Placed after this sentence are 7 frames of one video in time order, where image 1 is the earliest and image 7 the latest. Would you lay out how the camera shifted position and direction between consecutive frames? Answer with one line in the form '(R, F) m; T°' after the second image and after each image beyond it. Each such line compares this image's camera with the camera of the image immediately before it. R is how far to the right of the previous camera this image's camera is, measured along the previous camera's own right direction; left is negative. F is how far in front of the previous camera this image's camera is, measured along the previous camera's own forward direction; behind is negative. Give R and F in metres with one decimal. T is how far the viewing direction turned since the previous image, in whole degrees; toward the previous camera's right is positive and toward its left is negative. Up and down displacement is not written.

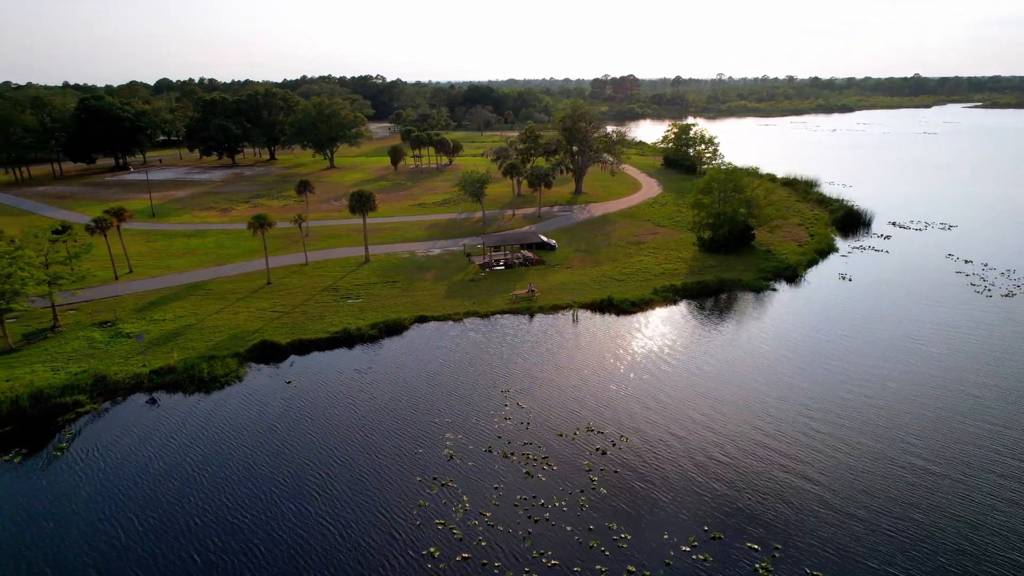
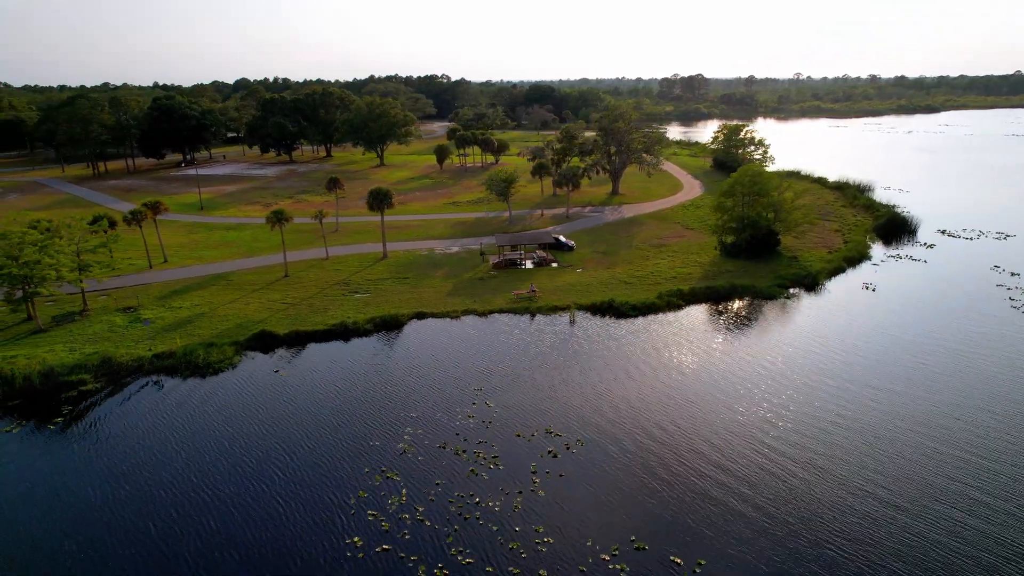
(+3.6, +0.1) m; -6°
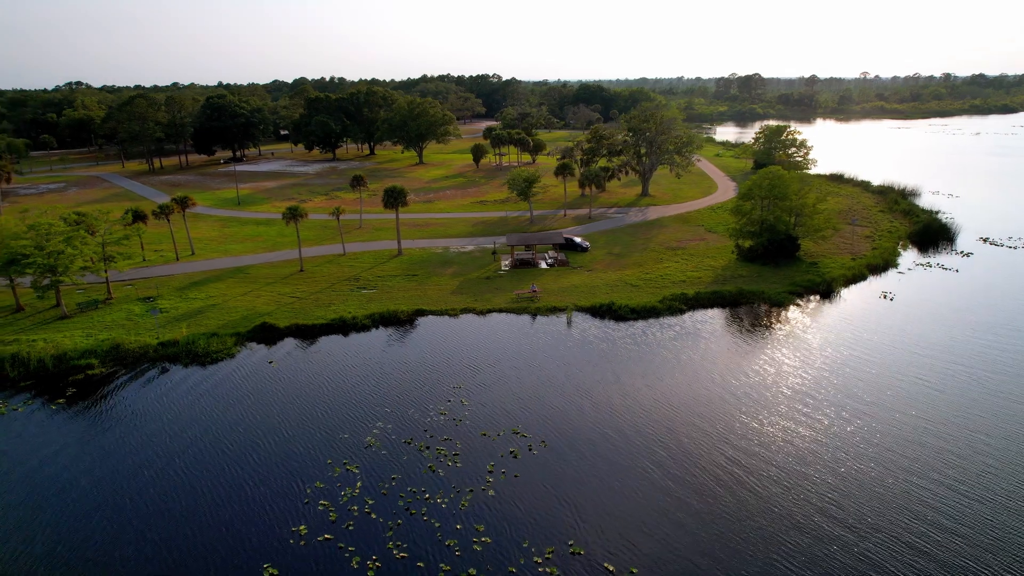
(+2.9, 0.0) m; -5°
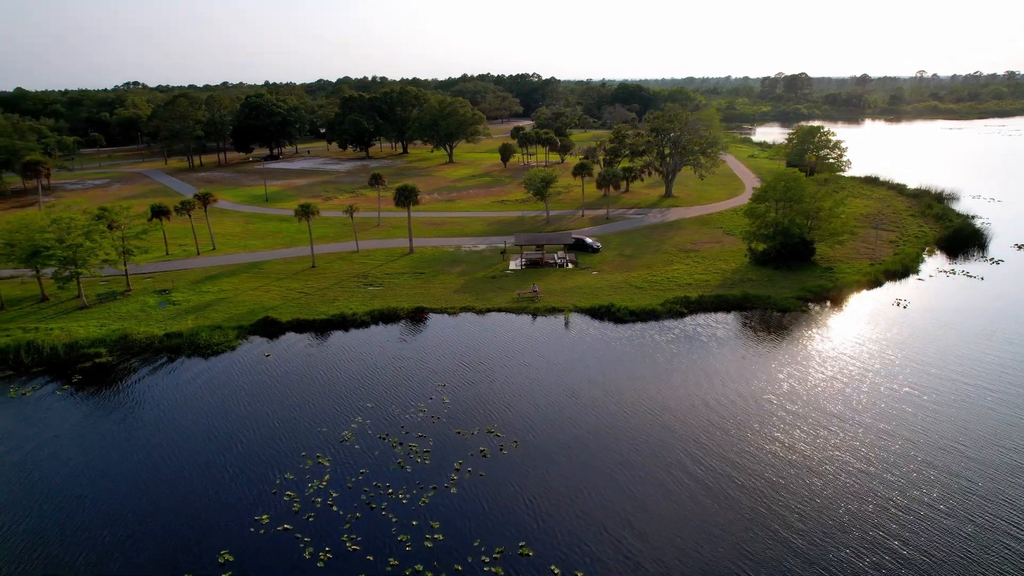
(+2.2, 0.0) m; -4°
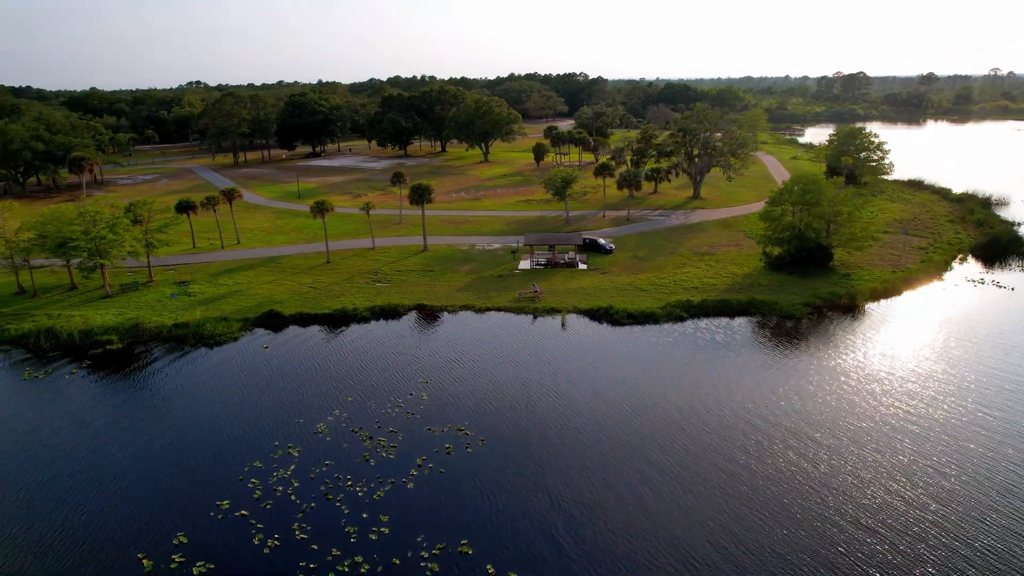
(+2.6, 0.0) m; -4°
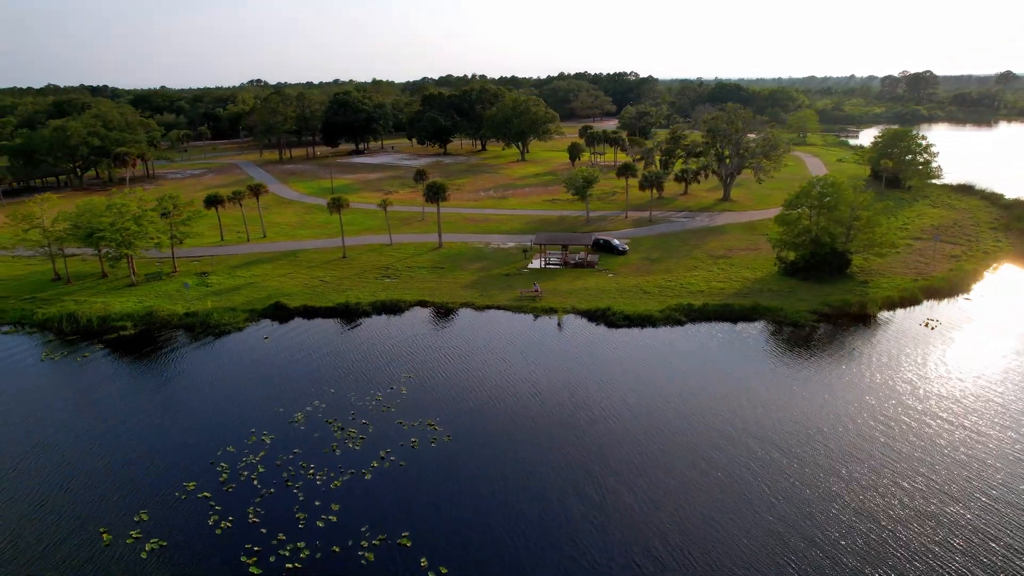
(+2.7, 0.0) m; -4°
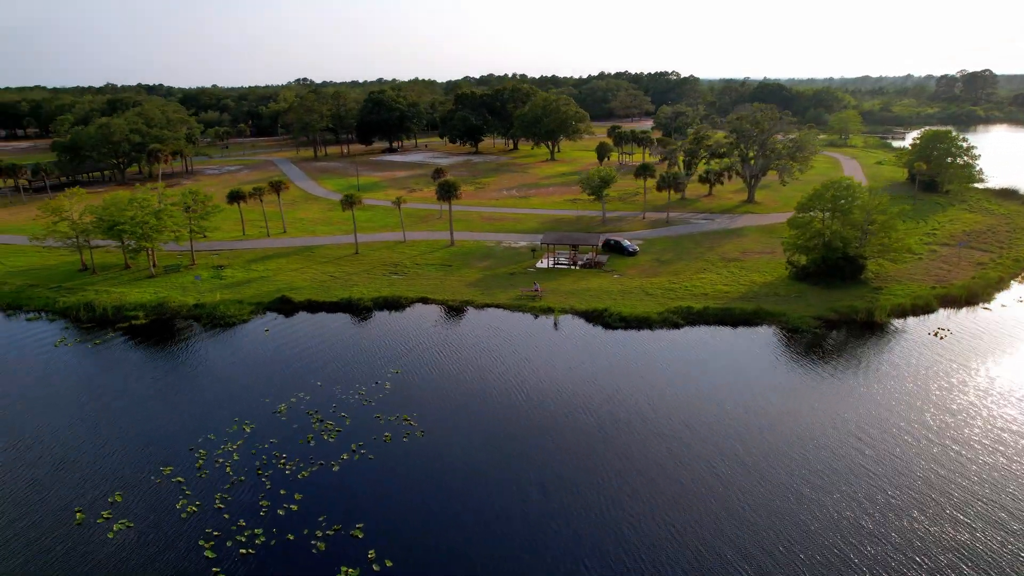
(+2.2, 0.0) m; -4°
